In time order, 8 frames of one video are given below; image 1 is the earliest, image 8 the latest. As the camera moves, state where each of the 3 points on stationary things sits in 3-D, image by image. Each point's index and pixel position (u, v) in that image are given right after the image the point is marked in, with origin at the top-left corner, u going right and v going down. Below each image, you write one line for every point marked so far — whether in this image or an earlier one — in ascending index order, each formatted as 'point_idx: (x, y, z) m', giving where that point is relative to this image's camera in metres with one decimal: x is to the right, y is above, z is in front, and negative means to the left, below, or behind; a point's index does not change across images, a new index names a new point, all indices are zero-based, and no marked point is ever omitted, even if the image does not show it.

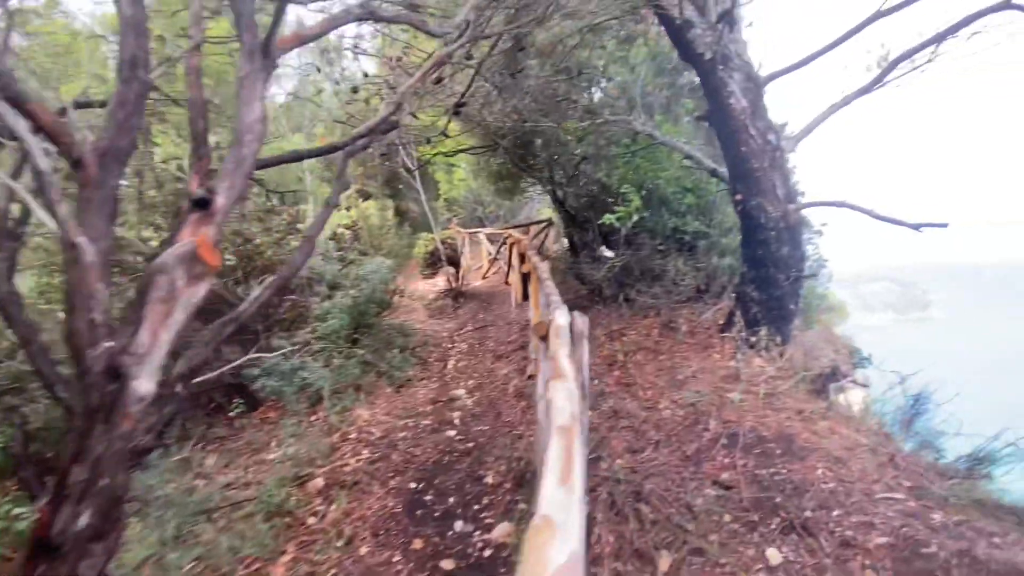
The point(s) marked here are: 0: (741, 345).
0: (+1.9, -0.5, +3.9) m
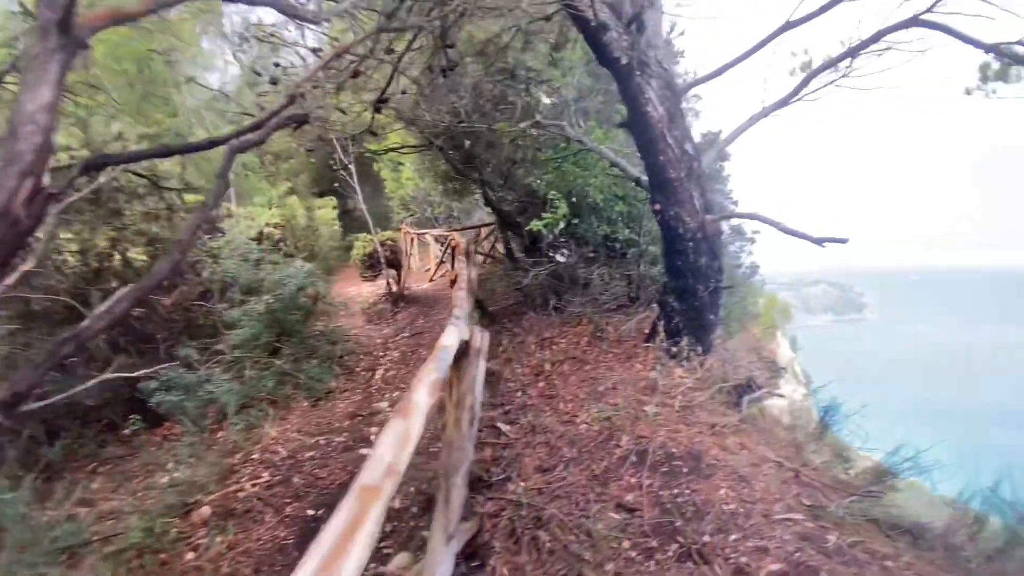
0: (+1.3, -0.5, +3.9) m
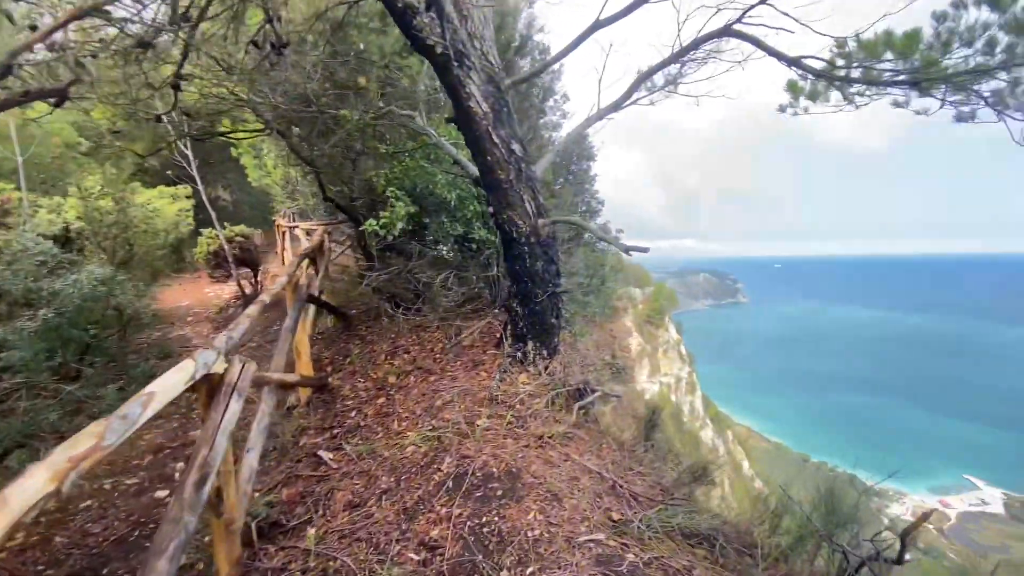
0: (0.0, -0.6, +3.7) m
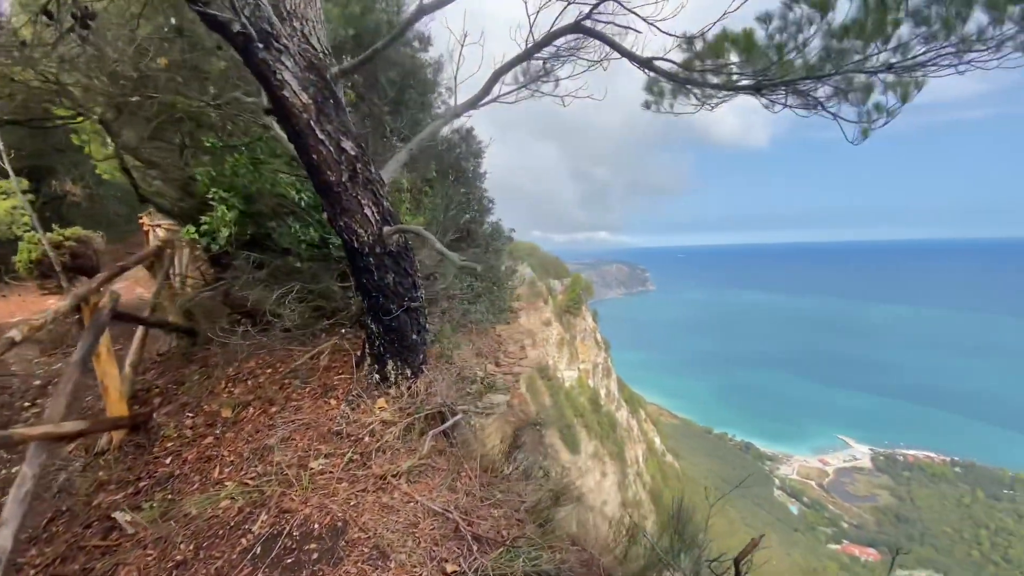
0: (-1.0, -0.7, +3.3) m
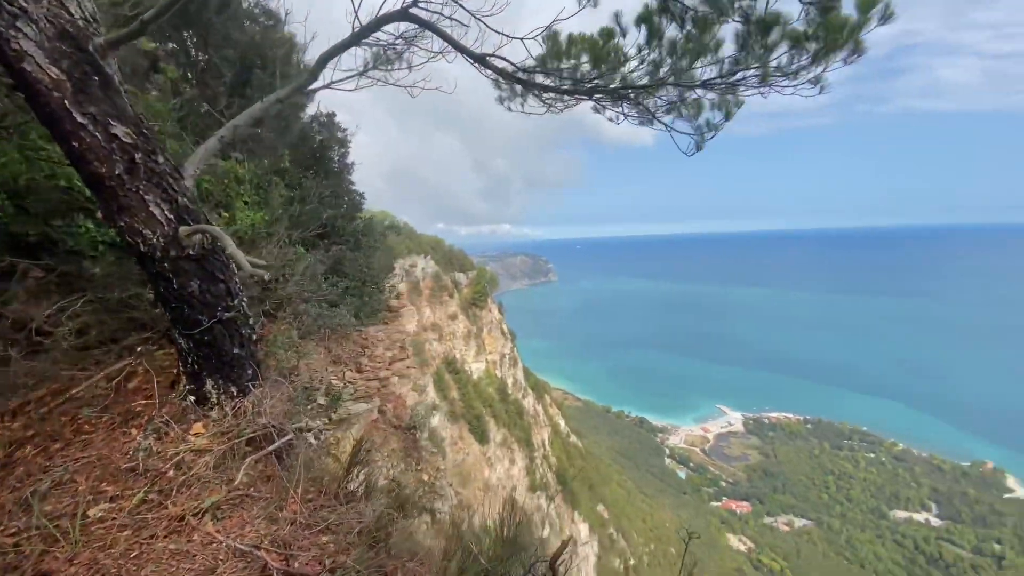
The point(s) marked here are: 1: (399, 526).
0: (-2.1, -0.7, +2.9) m
1: (-0.7, -1.4, +2.8) m
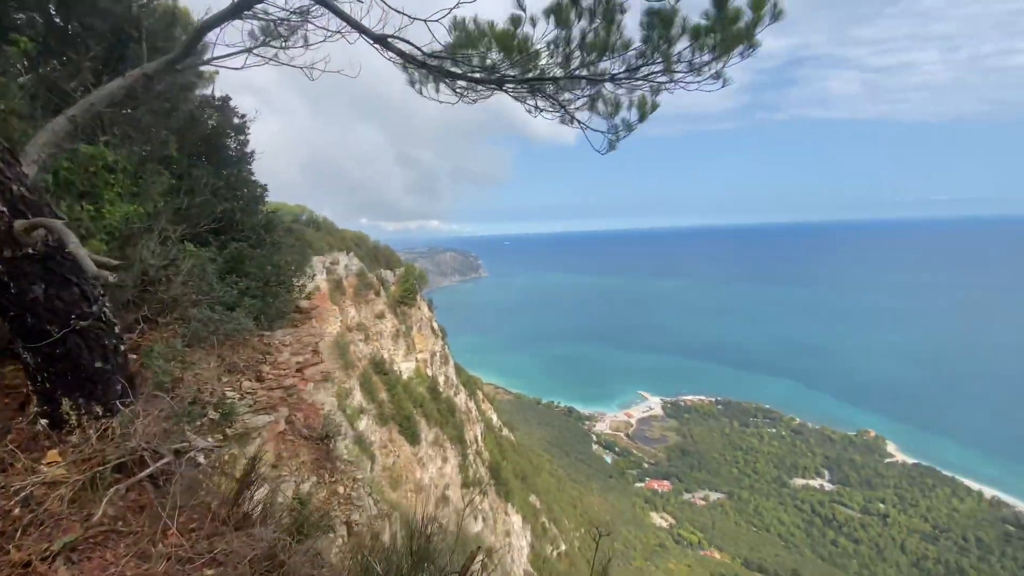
0: (-2.5, -0.8, +2.5) m
1: (-1.1, -1.4, +2.6) m
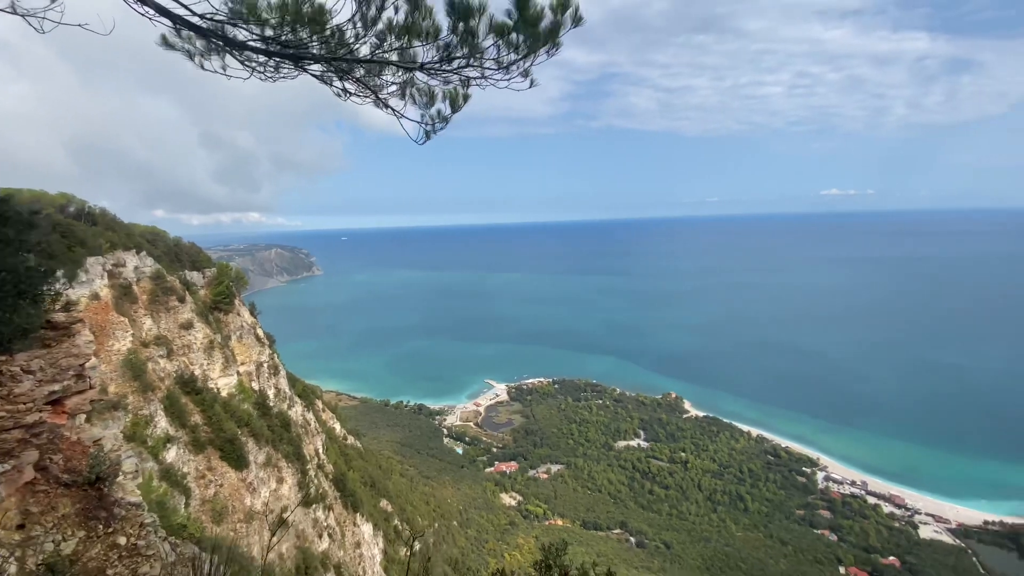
0: (-3.2, -0.9, +1.4) m
1: (-1.9, -1.4, +1.9) m
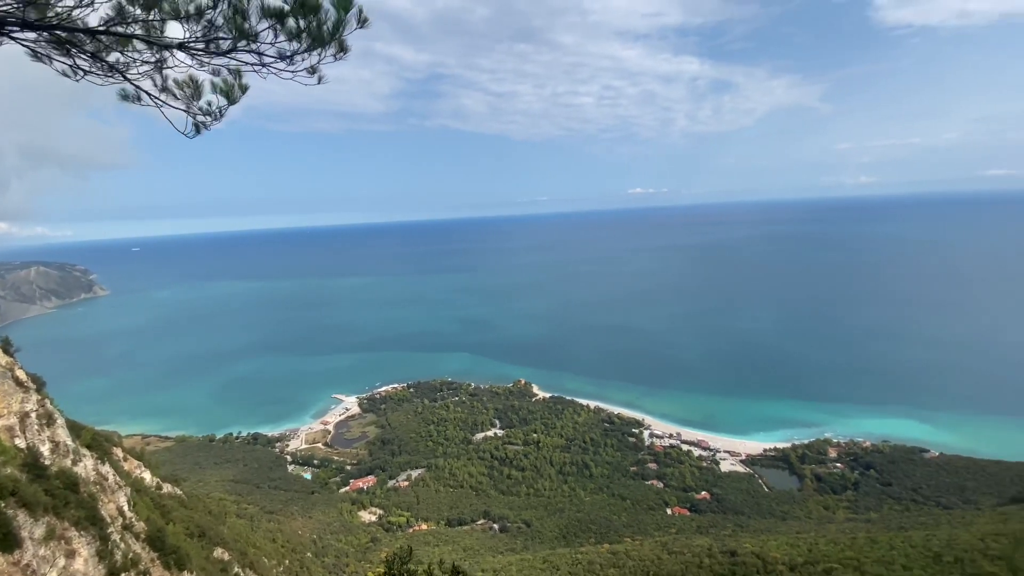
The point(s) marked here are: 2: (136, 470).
0: (-3.4, -1.1, +0.3) m
1: (-2.3, -1.5, +1.3) m
2: (-11.3, -5.5, +14.2) m
